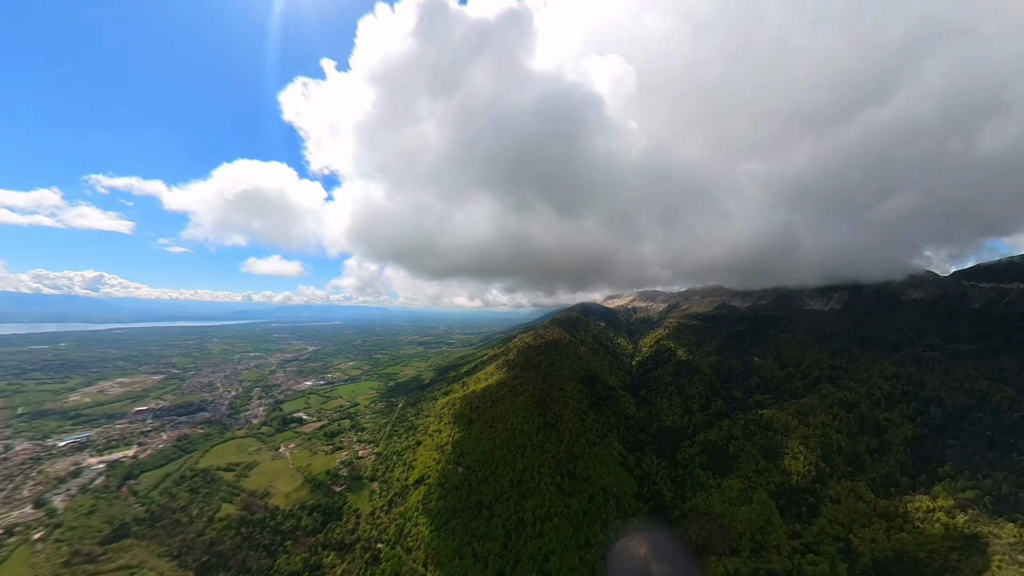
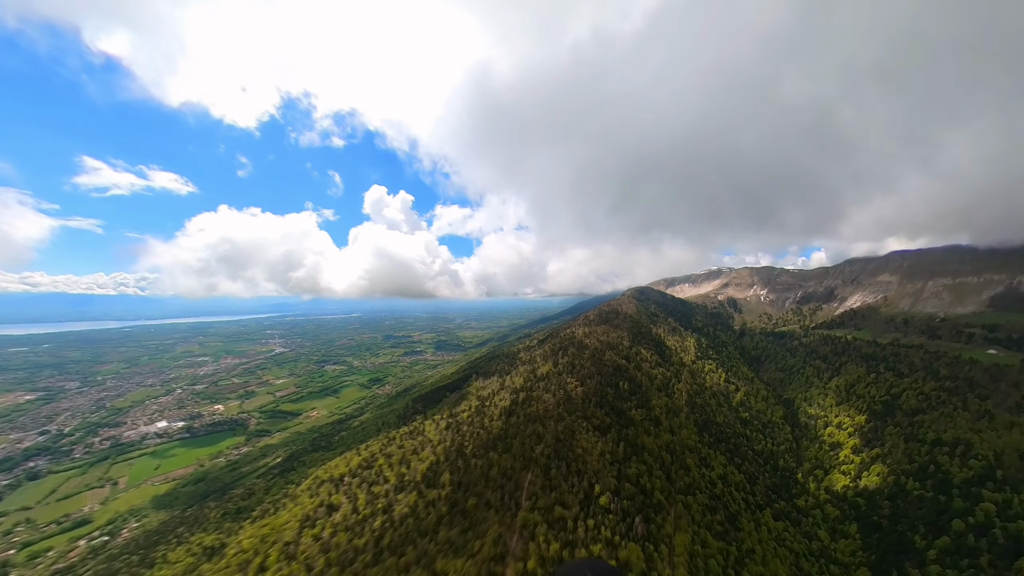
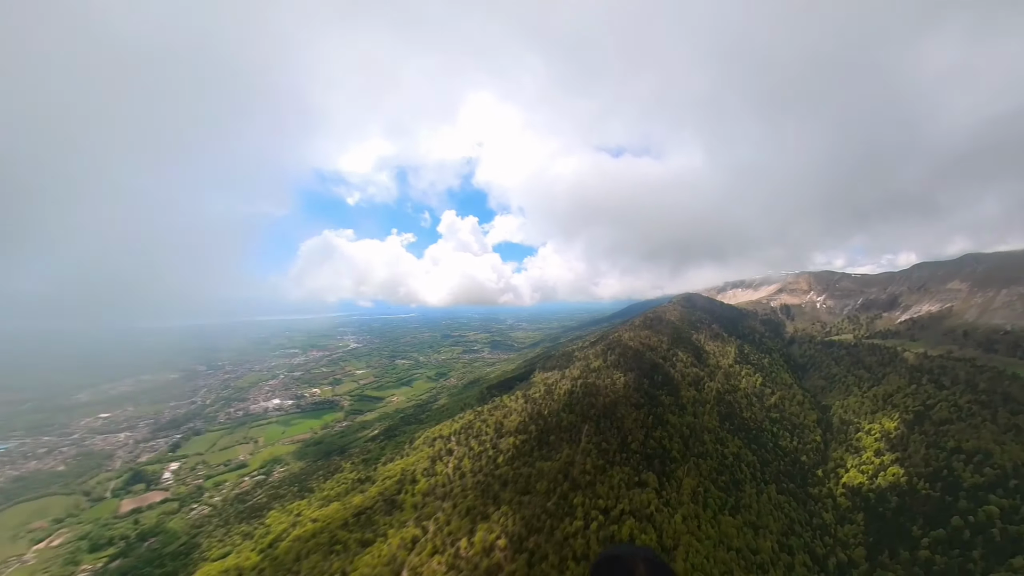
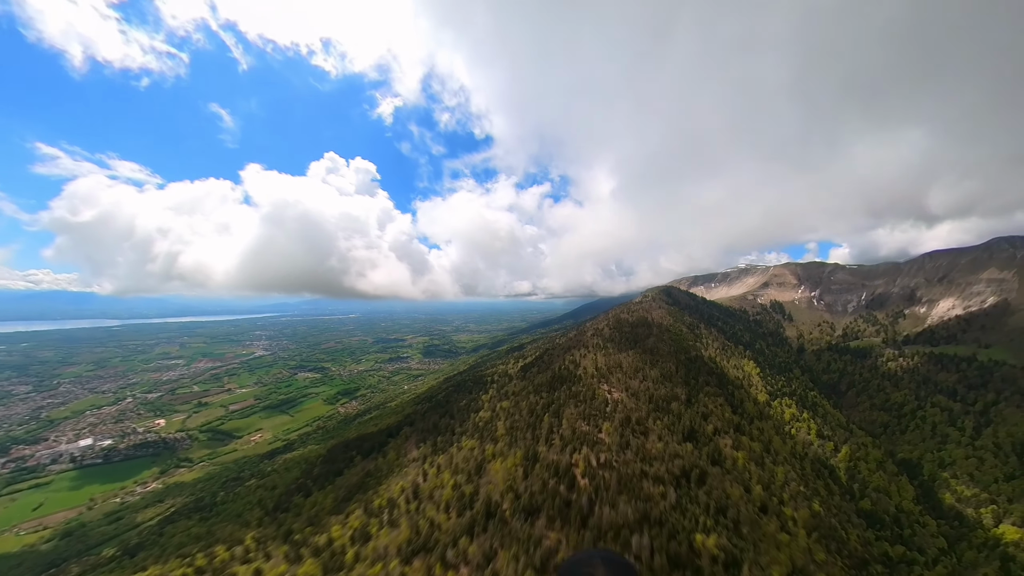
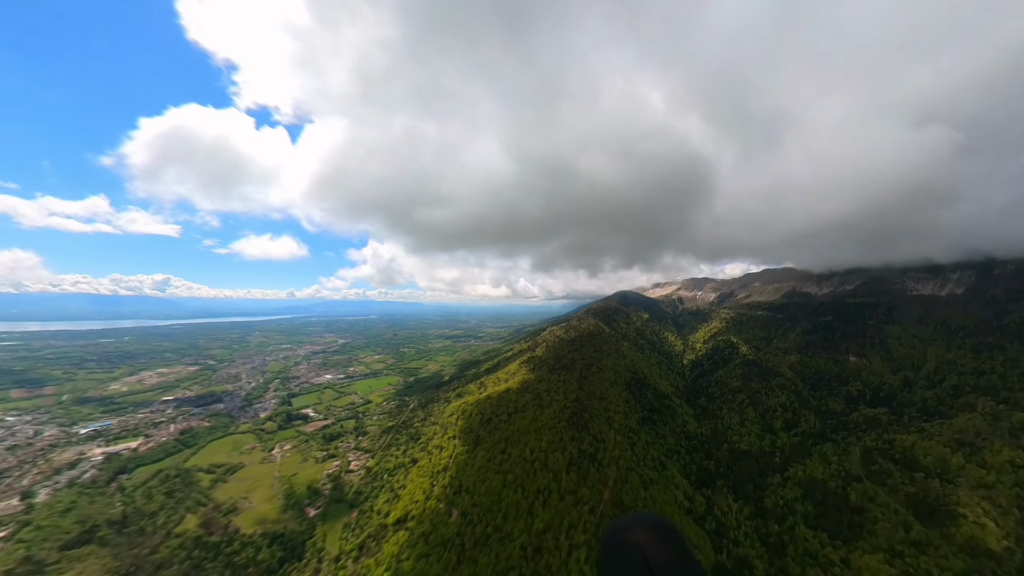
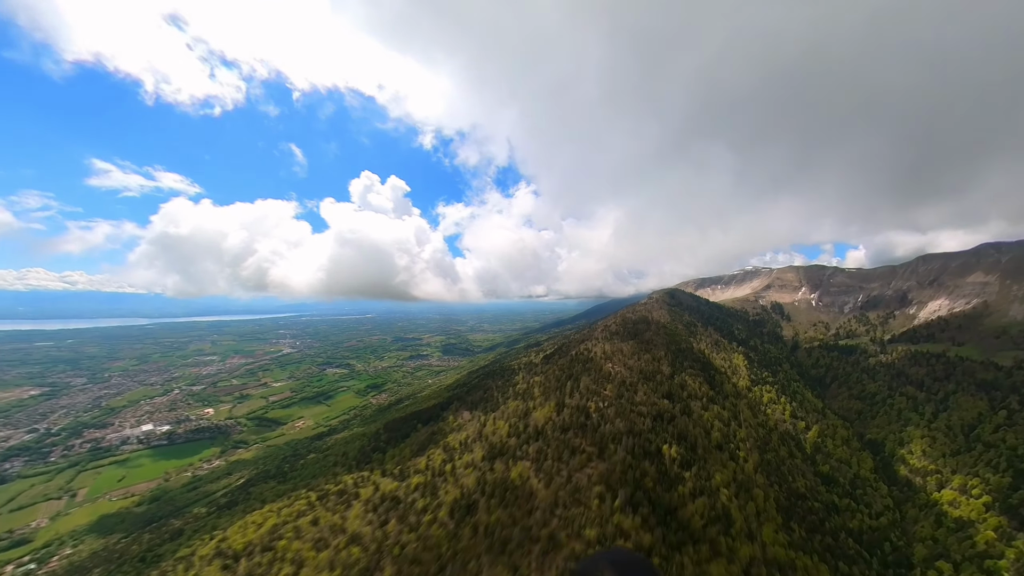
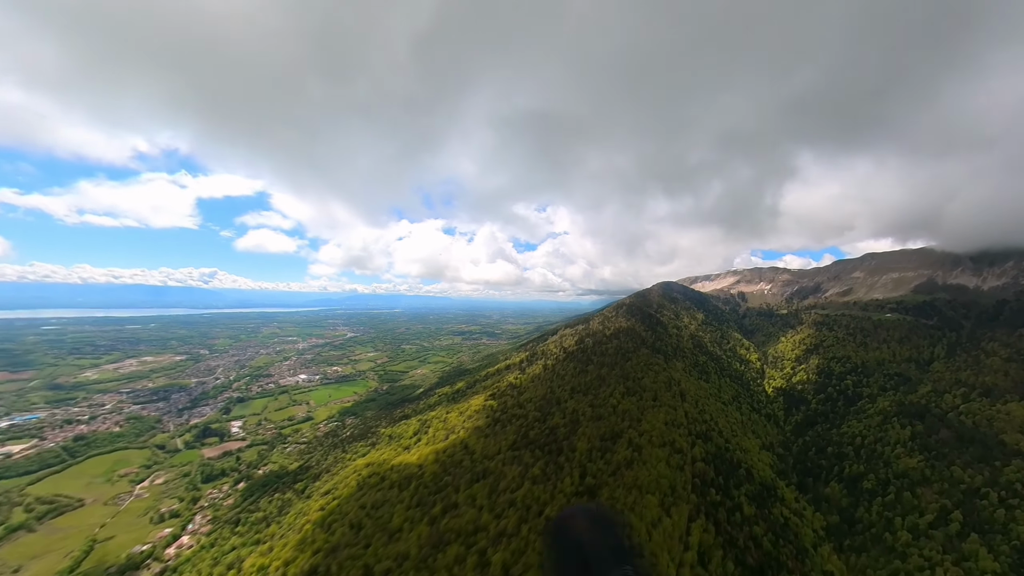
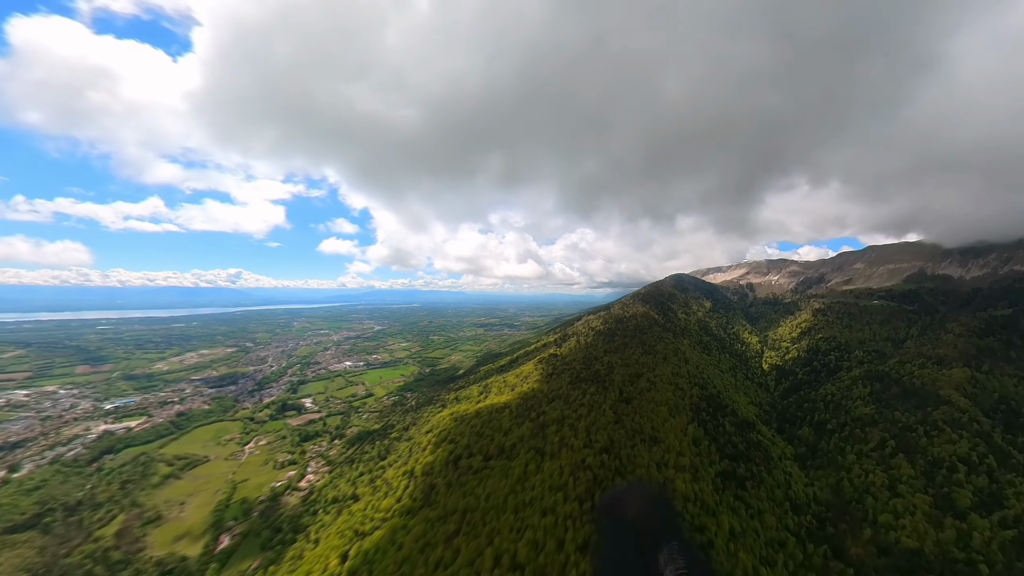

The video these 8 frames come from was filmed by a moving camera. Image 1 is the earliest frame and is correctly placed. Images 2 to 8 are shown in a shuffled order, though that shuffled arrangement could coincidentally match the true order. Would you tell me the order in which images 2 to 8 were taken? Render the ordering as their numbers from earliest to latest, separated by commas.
5, 8, 7, 3, 2, 6, 4
